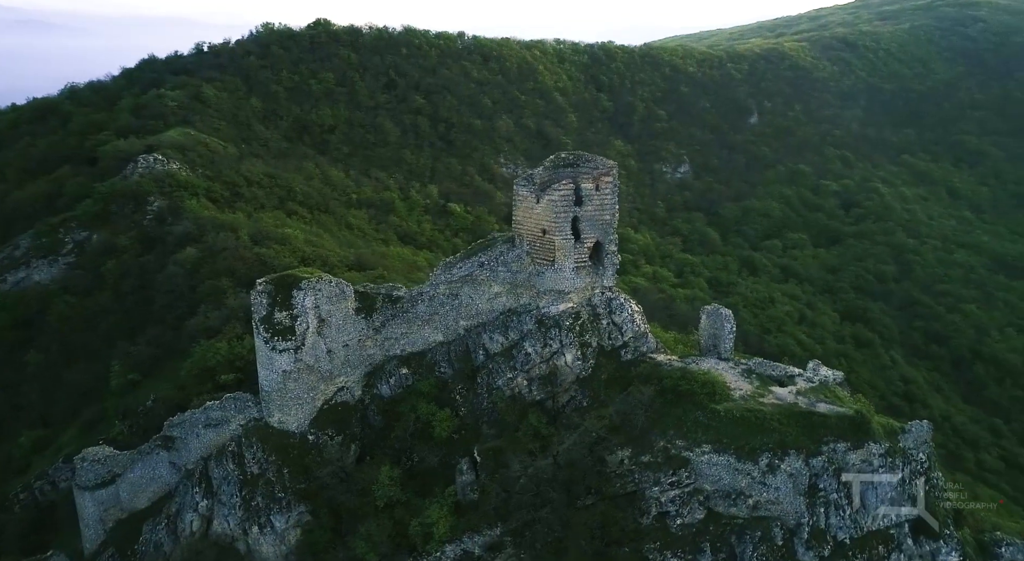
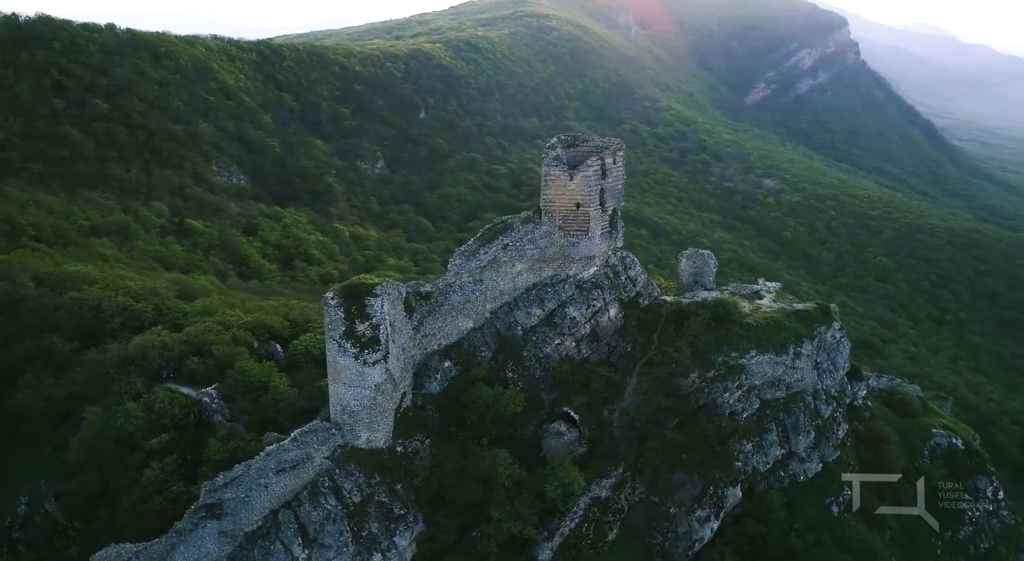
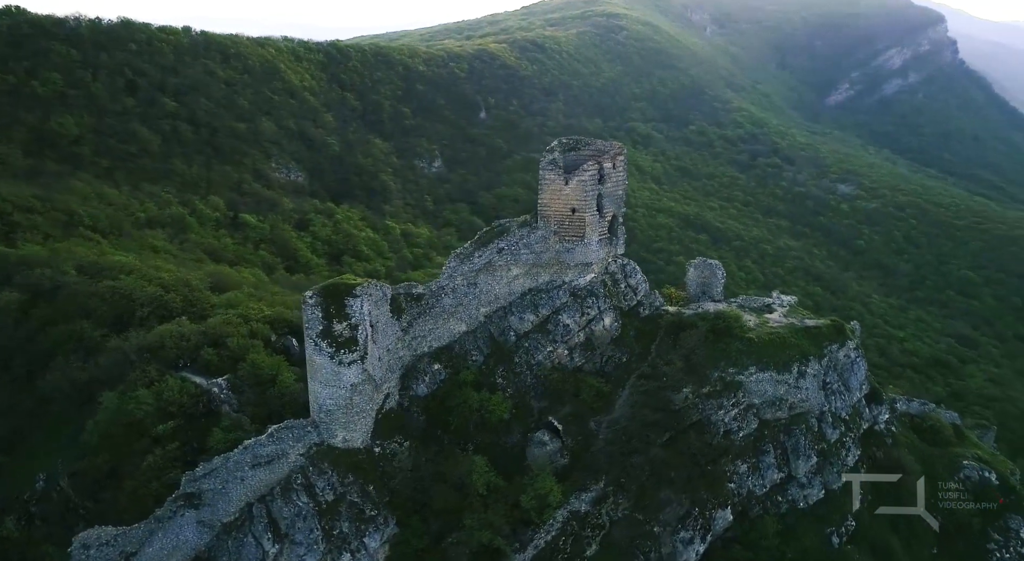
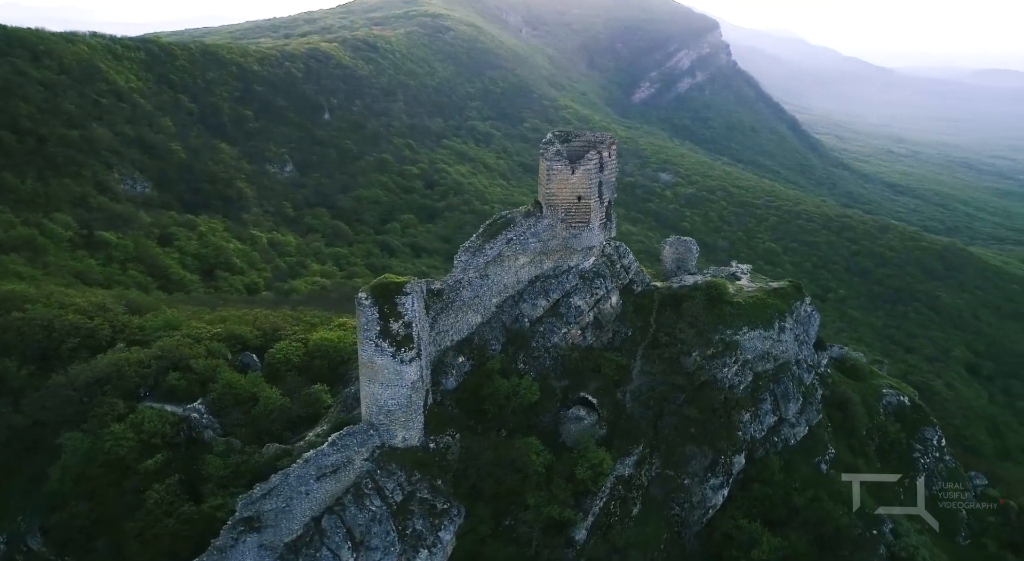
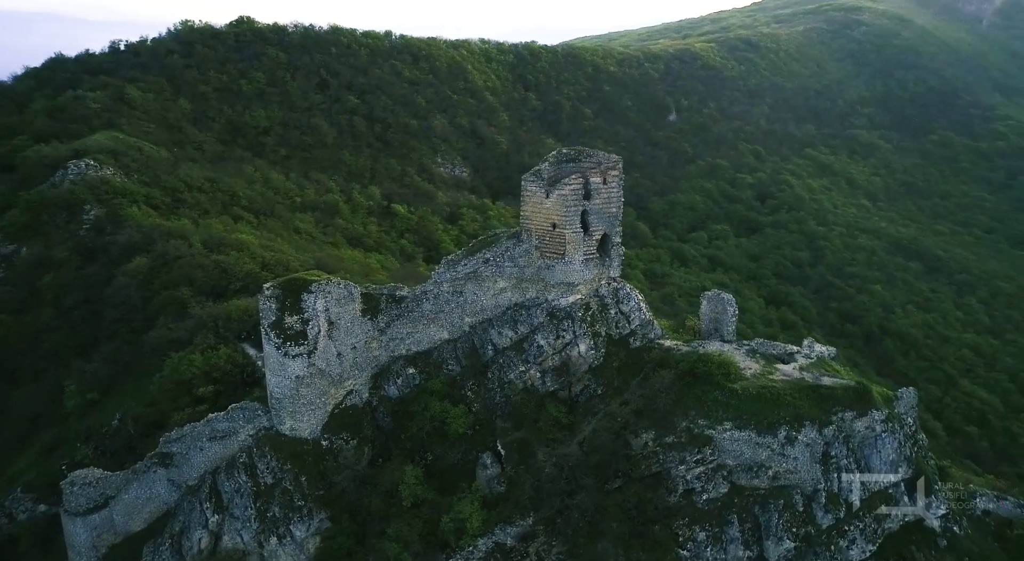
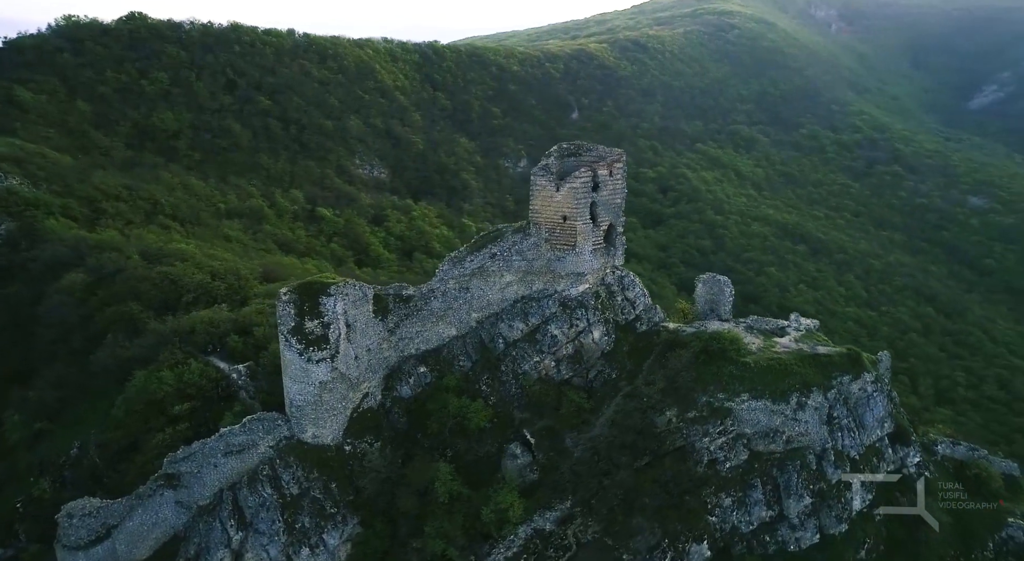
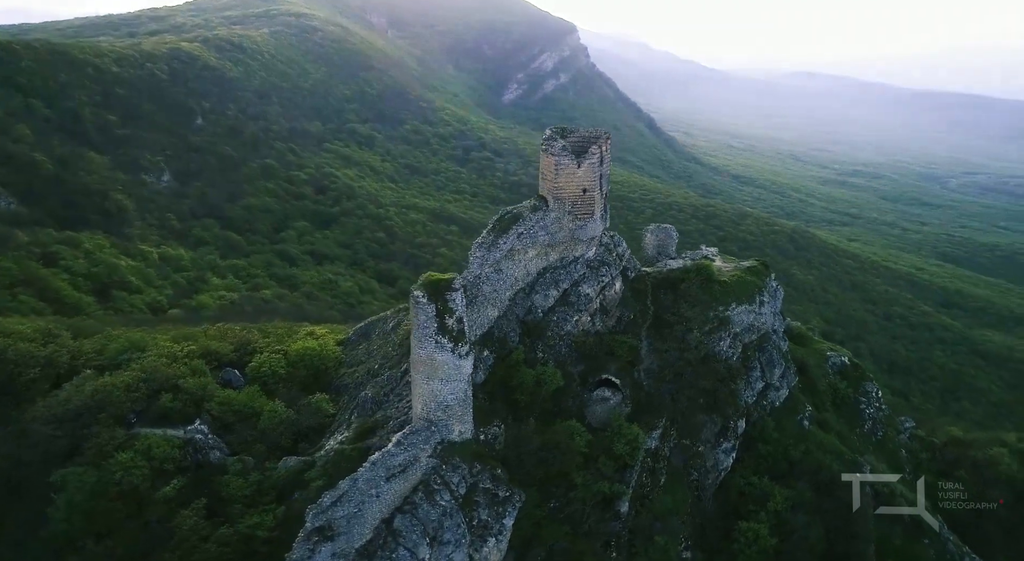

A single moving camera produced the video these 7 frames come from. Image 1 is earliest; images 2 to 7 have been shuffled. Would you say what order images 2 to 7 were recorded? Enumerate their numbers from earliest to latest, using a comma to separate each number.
5, 6, 3, 2, 4, 7
